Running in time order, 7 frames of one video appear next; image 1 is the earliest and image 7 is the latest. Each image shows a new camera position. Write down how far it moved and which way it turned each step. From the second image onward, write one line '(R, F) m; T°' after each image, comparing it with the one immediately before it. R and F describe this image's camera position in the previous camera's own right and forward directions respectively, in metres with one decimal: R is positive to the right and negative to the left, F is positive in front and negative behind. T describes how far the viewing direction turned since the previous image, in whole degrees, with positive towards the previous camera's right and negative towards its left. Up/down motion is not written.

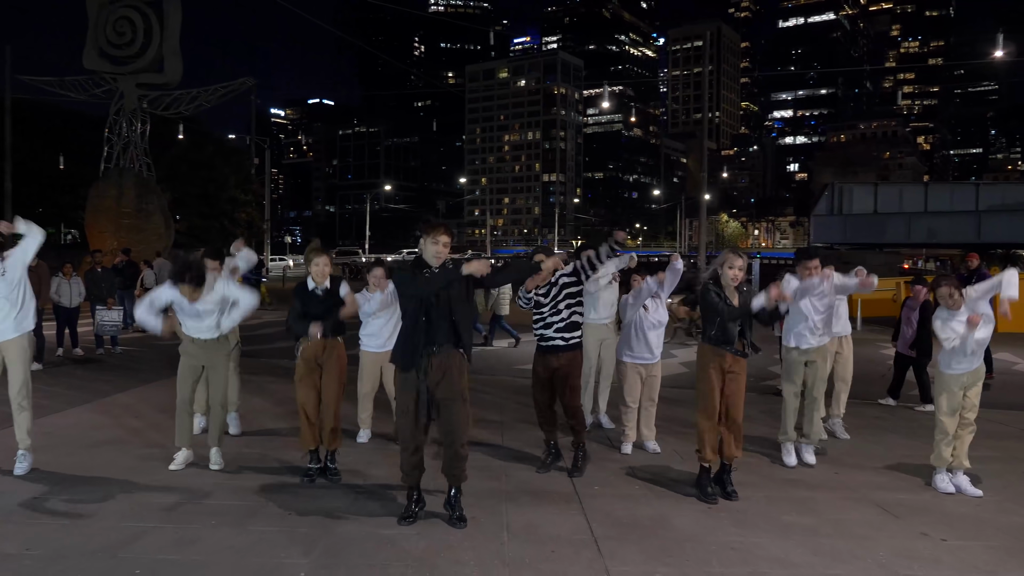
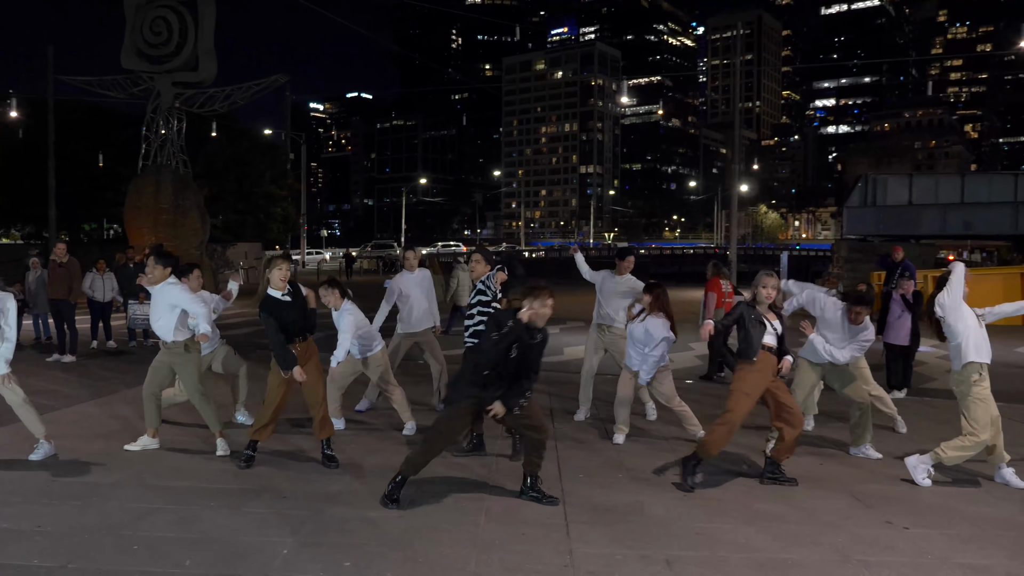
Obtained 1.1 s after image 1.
(+0.4, -0.3) m; -2°
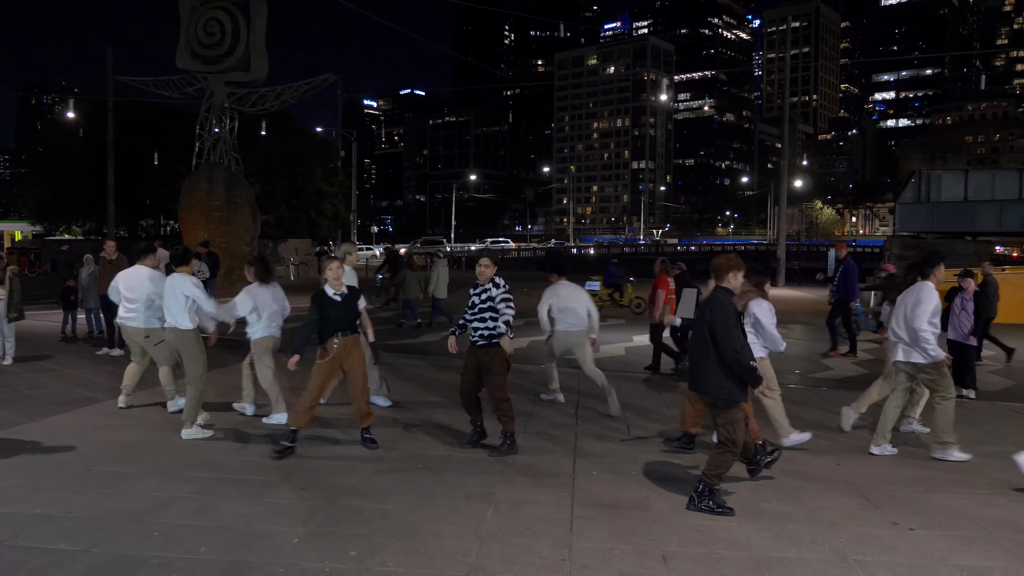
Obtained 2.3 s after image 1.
(+0.3, -0.1) m; -3°
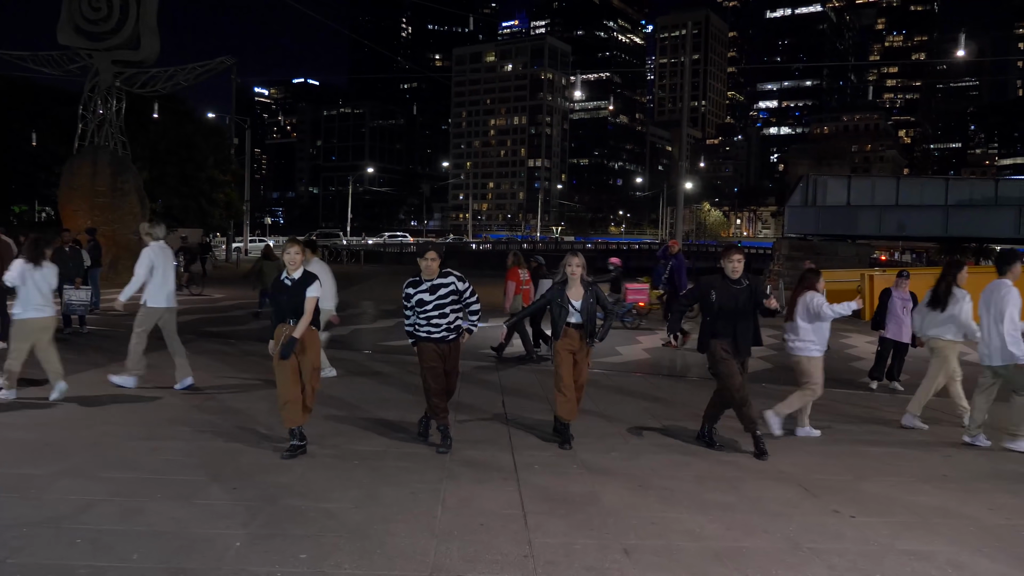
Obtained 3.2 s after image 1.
(-0.3, +0.2) m; +7°
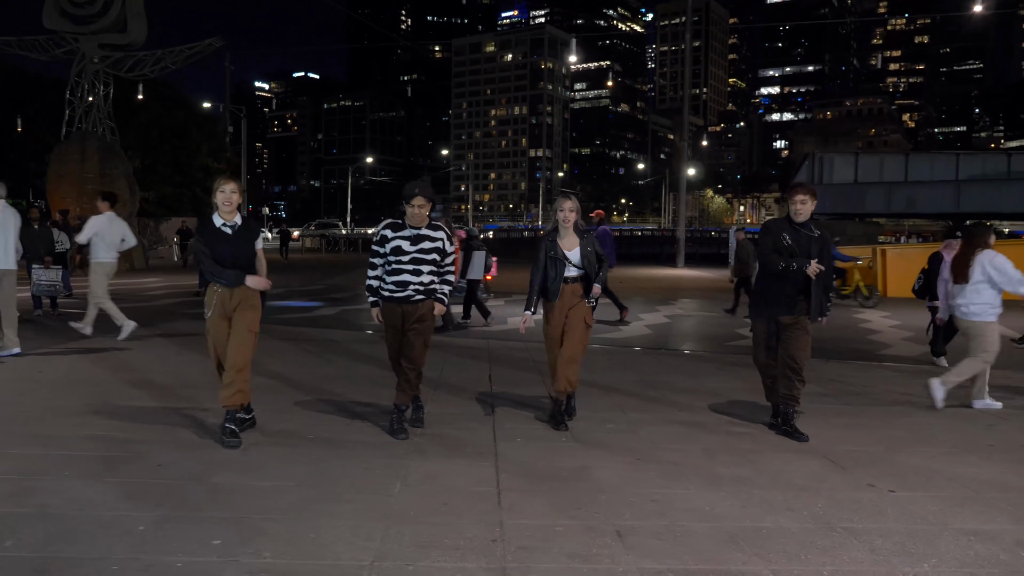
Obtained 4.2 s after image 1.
(+0.2, +0.9) m; 0°
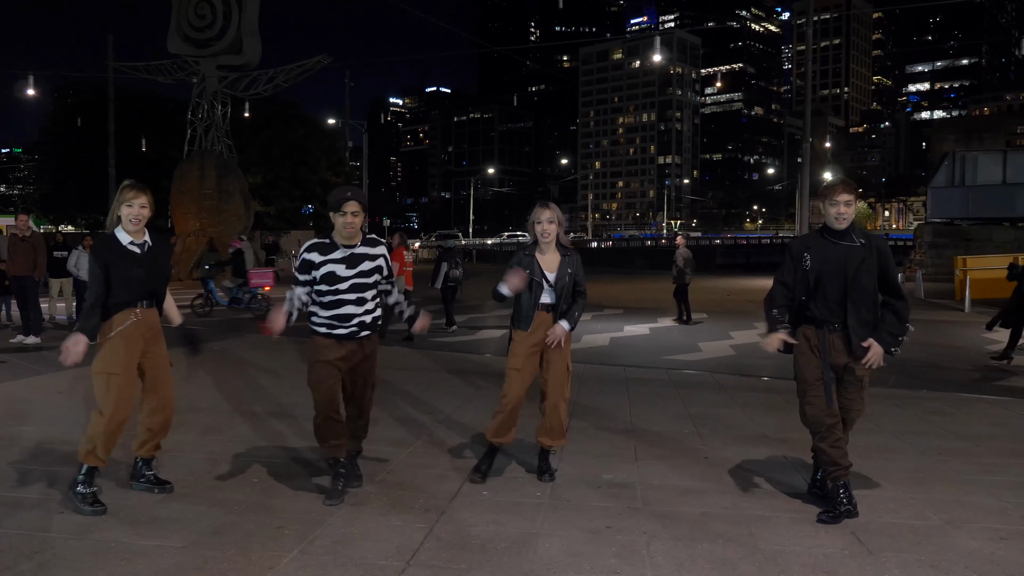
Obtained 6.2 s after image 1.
(+0.9, +0.9) m; -8°
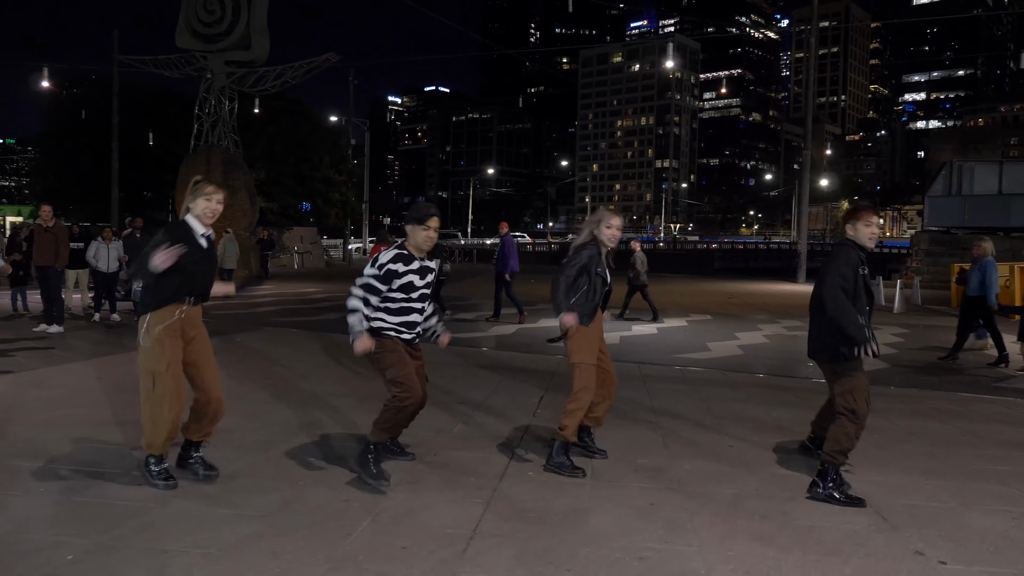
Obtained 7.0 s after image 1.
(-0.3, -0.3) m; 0°
